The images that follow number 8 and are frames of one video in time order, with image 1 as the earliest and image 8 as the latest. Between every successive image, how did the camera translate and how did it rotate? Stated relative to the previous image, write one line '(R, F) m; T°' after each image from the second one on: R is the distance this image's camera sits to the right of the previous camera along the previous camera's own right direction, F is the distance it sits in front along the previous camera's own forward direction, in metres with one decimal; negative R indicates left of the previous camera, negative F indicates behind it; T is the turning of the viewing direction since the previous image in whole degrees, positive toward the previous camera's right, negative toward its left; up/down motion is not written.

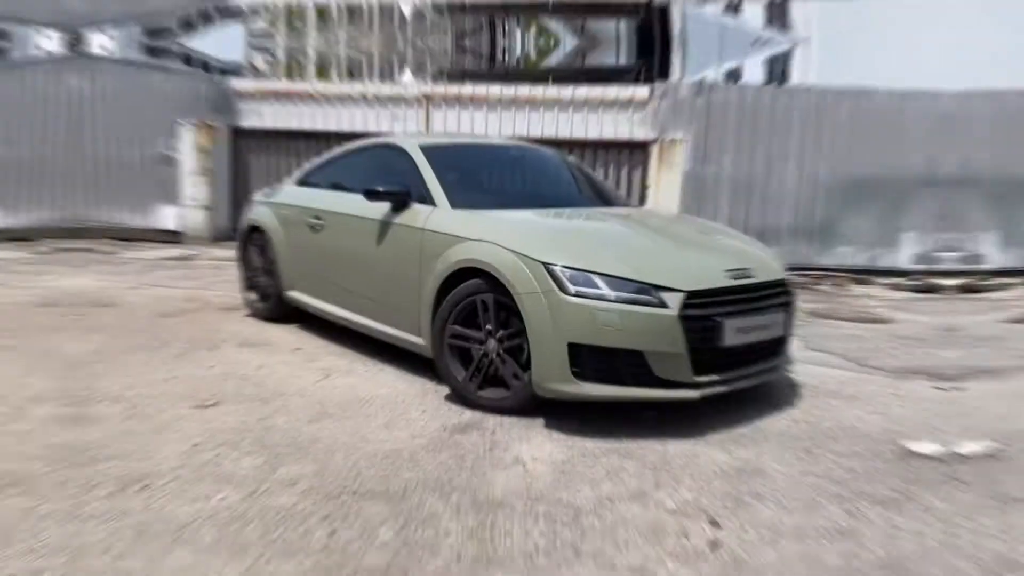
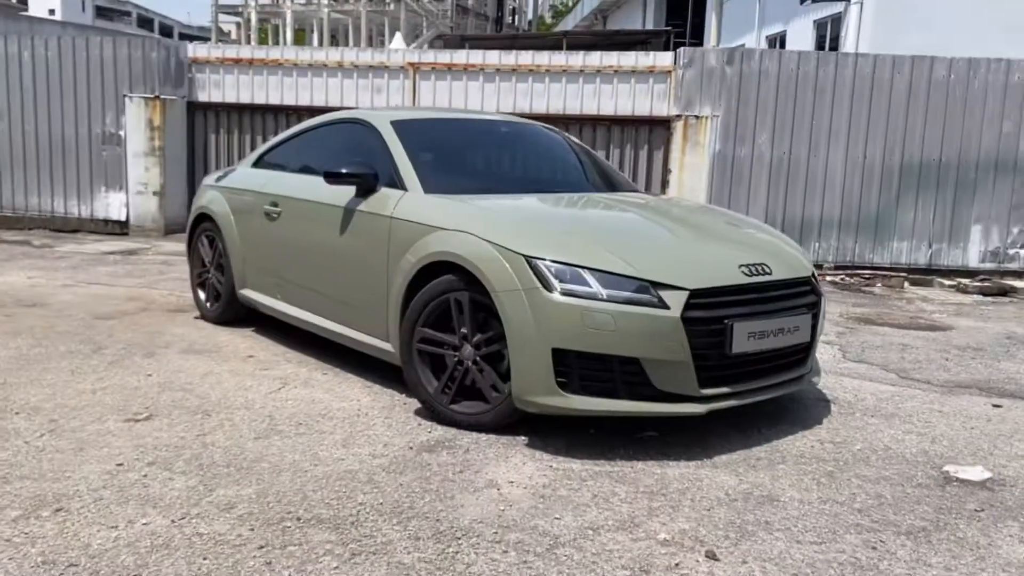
(0.0, +0.4) m; +2°
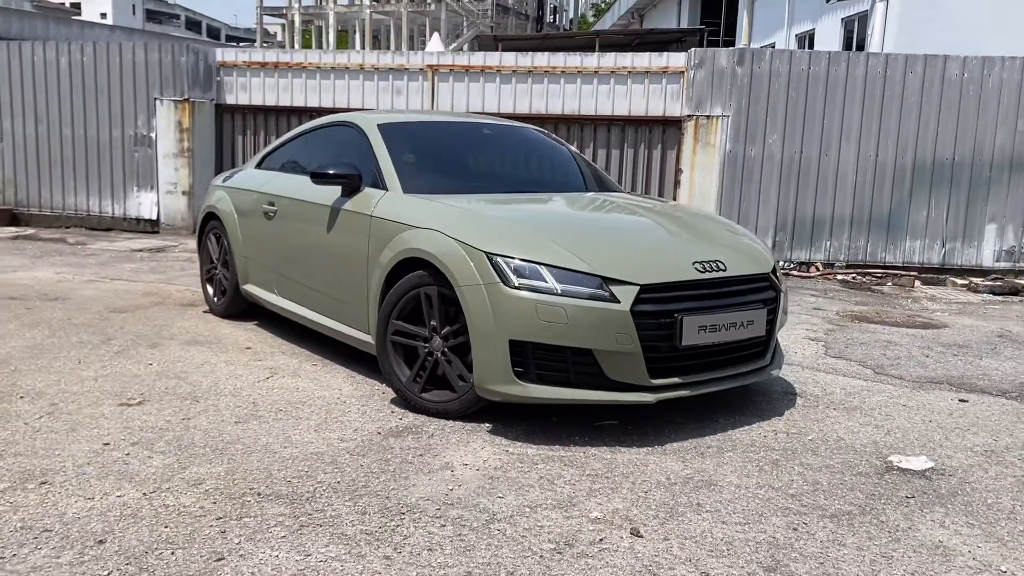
(+0.3, -0.2) m; -3°
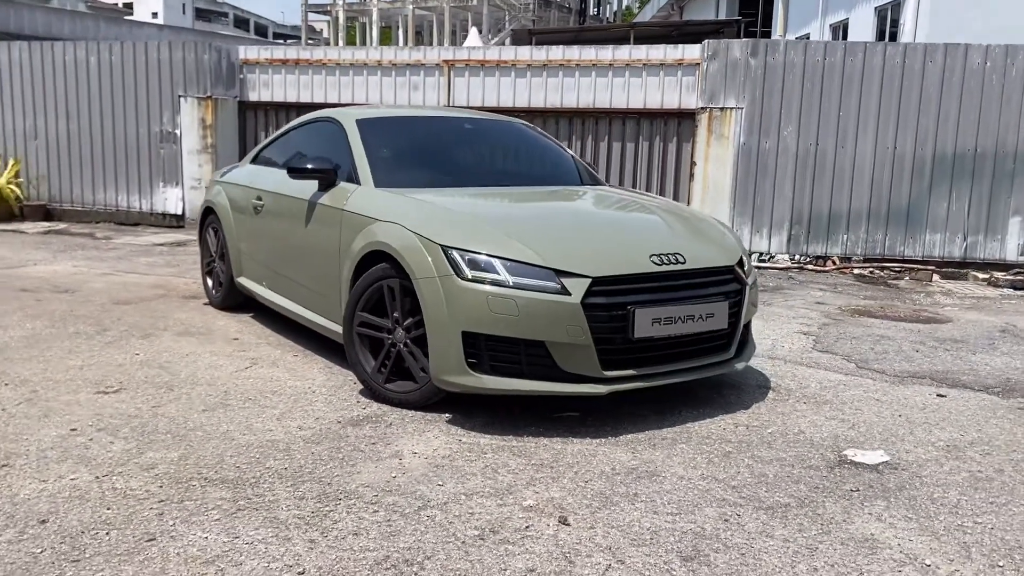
(+0.4, 0.0) m; -3°
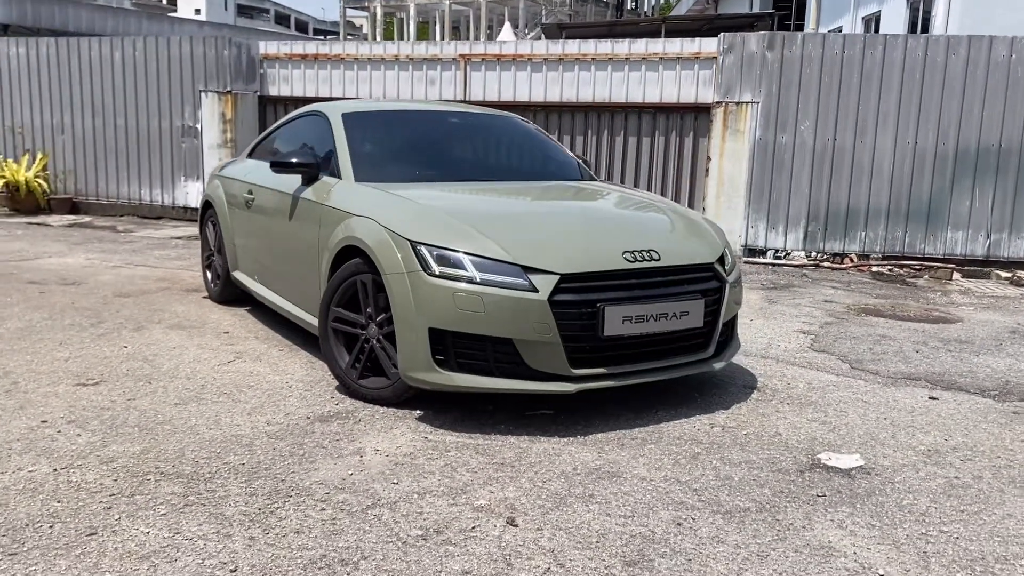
(+0.3, +0.1) m; -2°
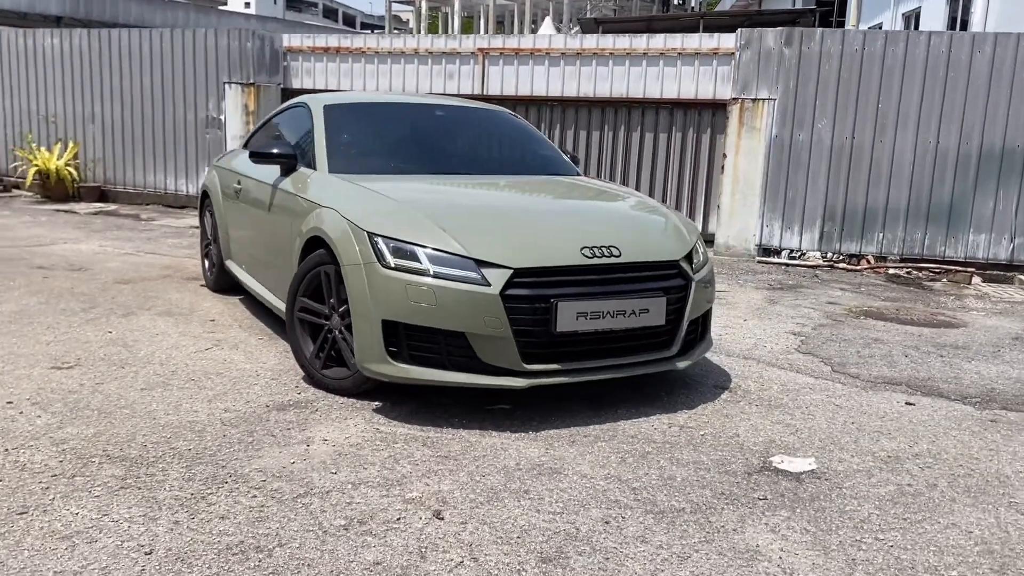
(+0.3, 0.0) m; -3°
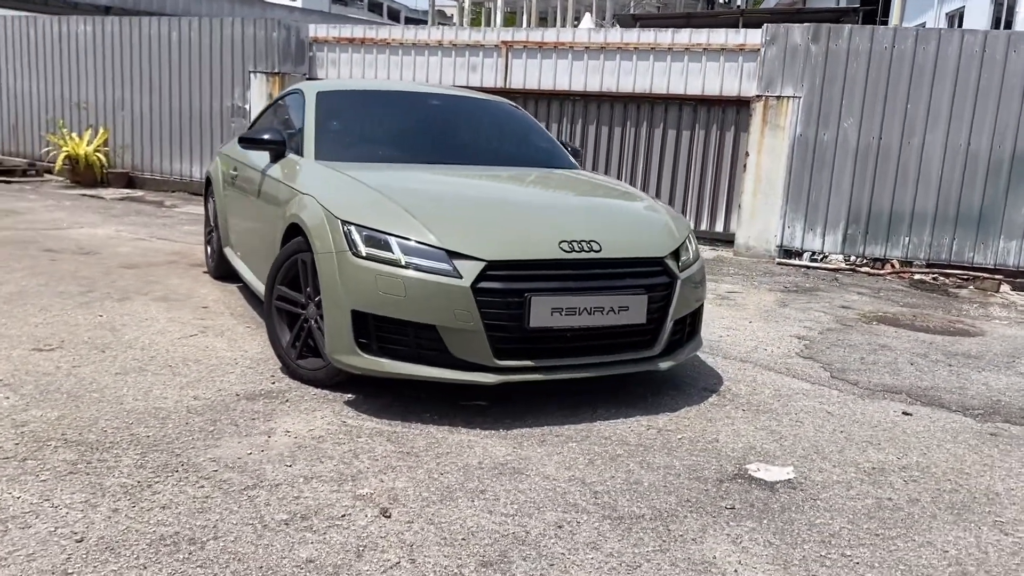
(+0.2, +0.1) m; -2°
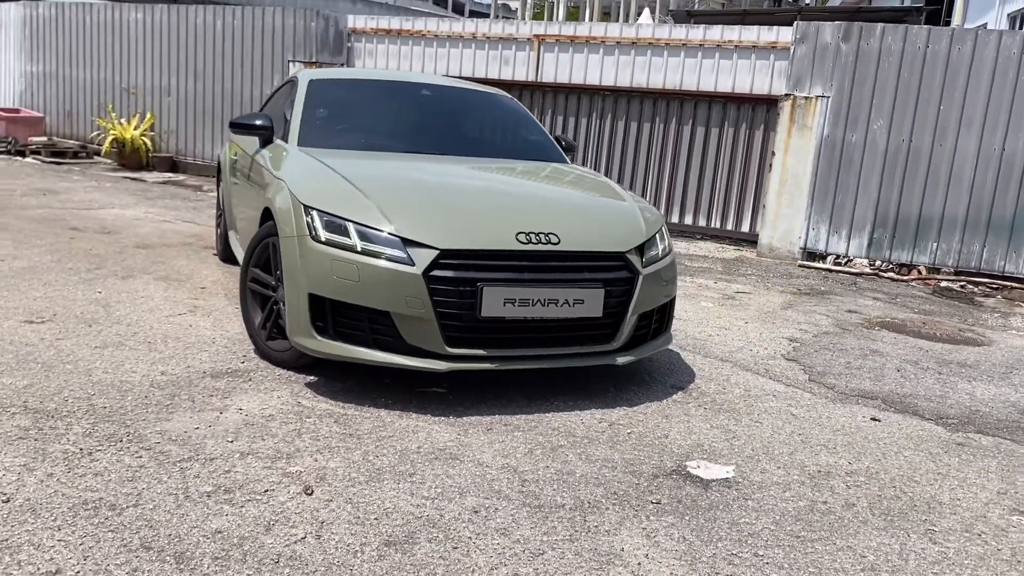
(+0.4, 0.0) m; -4°
